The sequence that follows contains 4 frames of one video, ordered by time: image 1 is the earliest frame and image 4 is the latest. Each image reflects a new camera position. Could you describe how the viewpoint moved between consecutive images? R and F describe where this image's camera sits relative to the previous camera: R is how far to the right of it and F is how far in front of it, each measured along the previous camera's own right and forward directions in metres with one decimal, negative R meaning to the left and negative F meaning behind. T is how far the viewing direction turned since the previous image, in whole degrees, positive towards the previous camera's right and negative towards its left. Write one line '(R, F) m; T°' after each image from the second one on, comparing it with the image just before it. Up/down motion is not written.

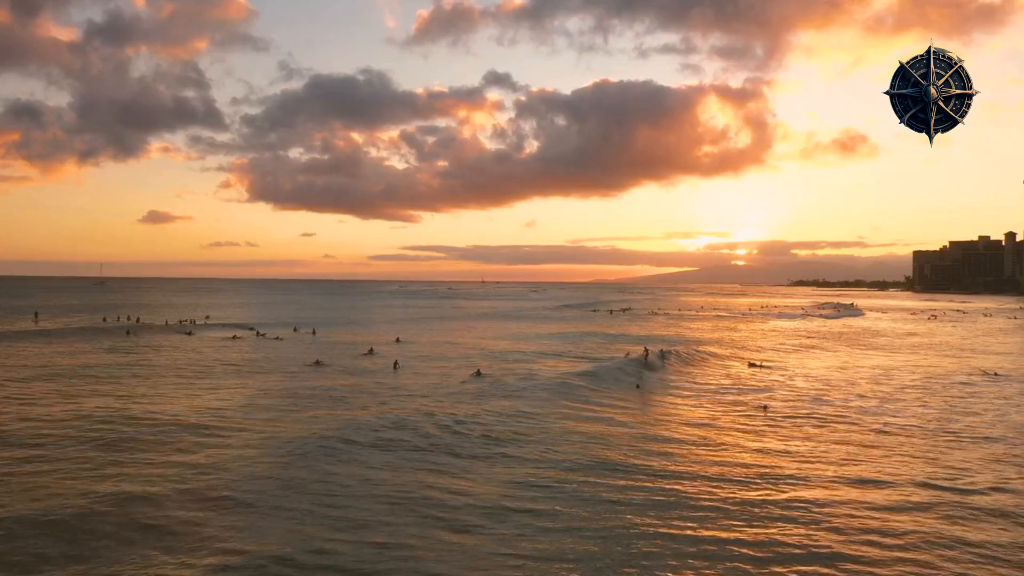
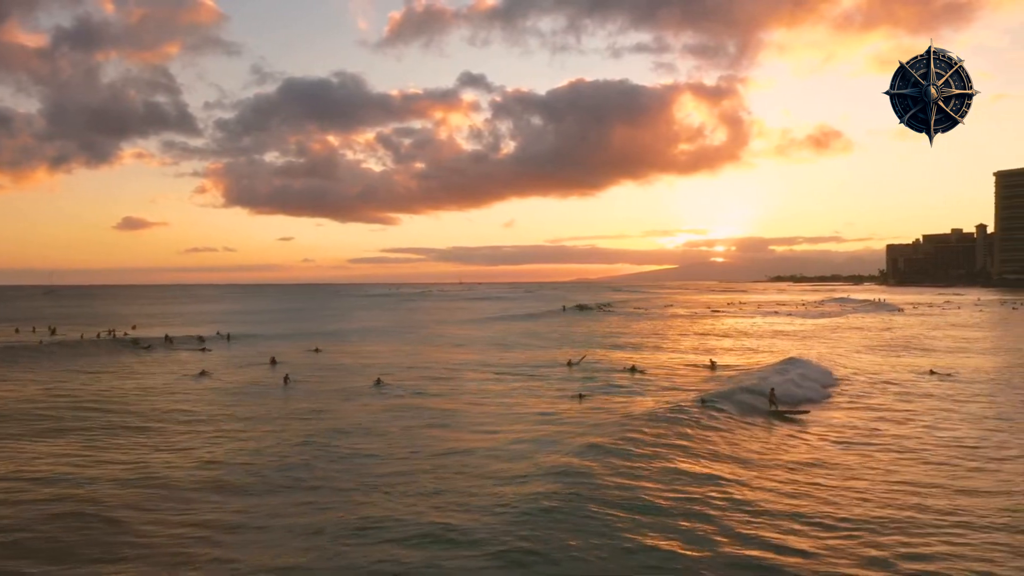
(+3.7, +2.7) m; +2°
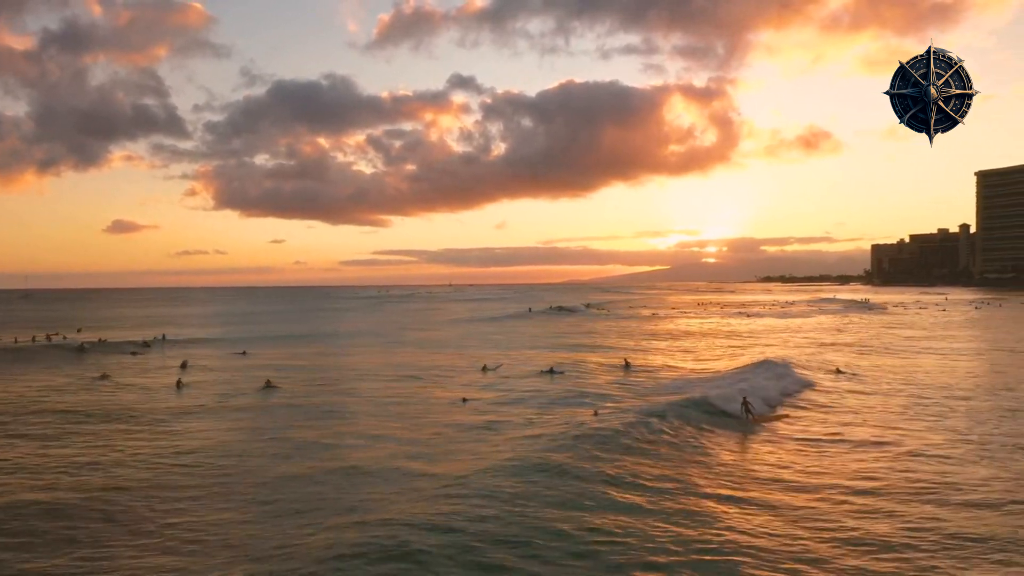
(+4.3, +0.3) m; +1°
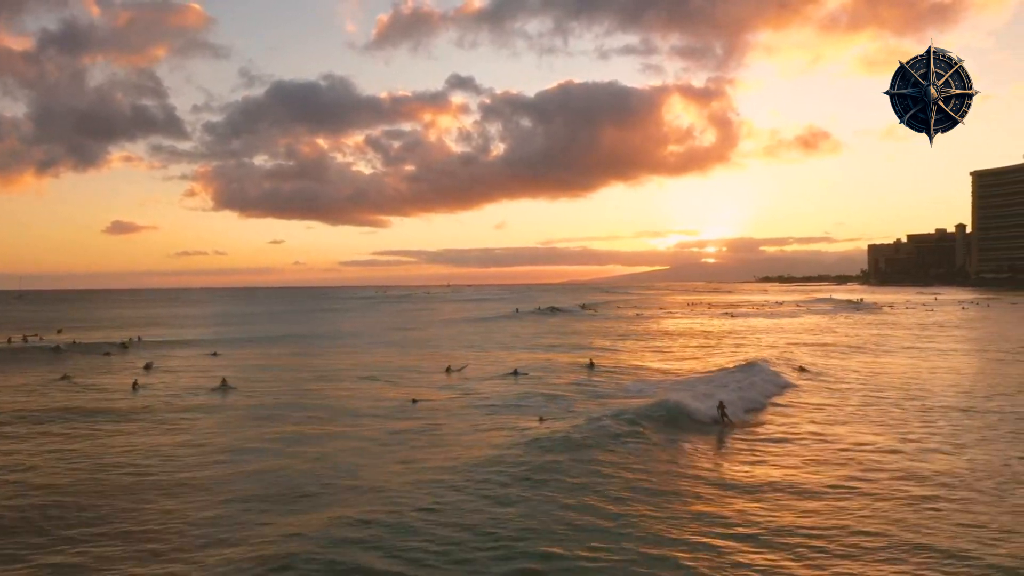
(+1.9, 0.0) m; 0°
